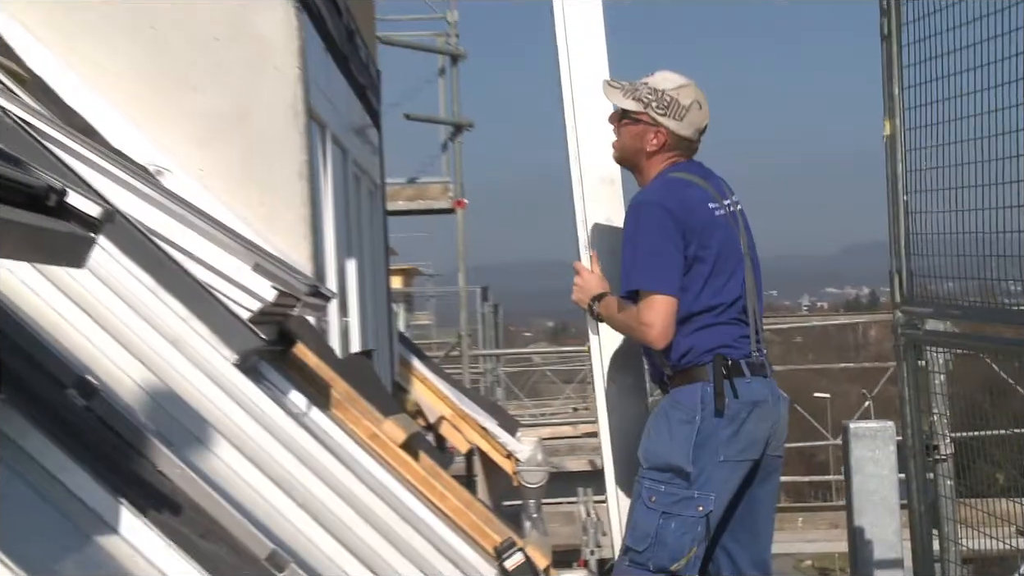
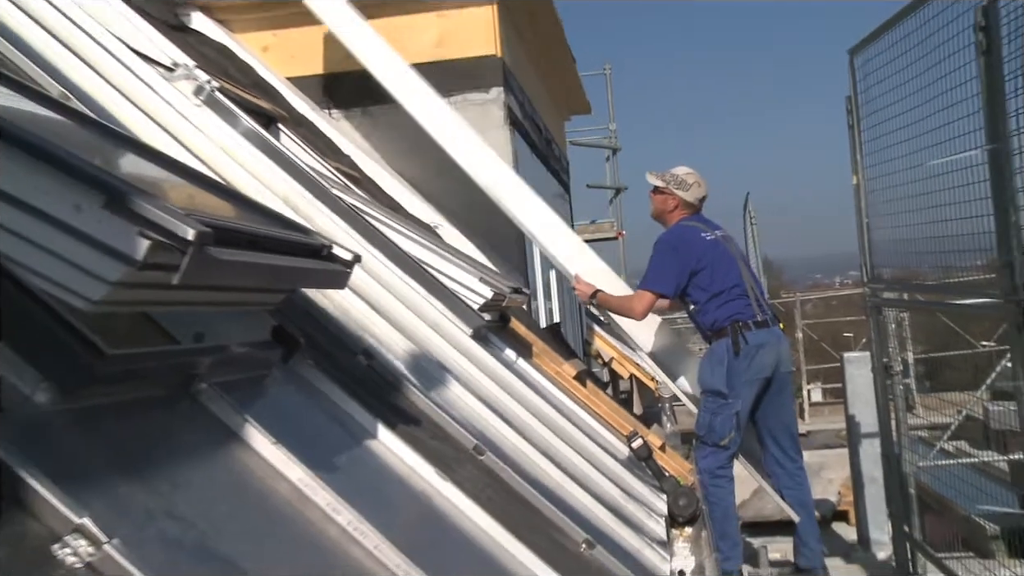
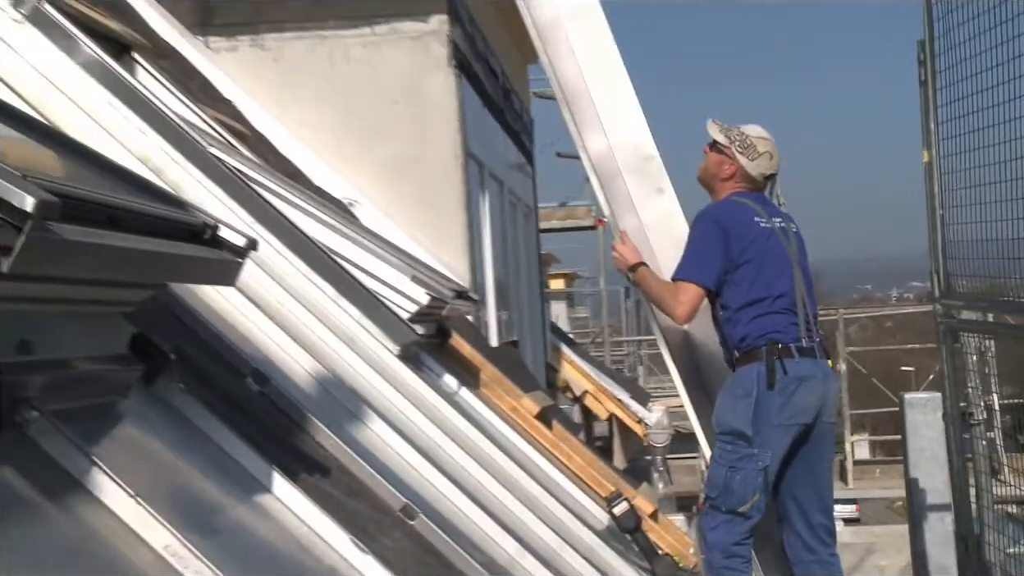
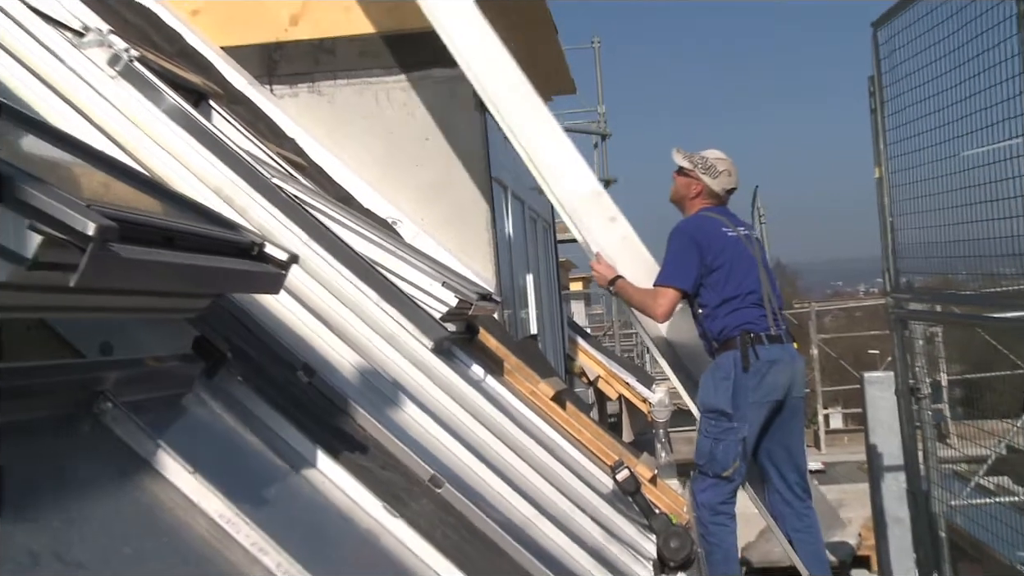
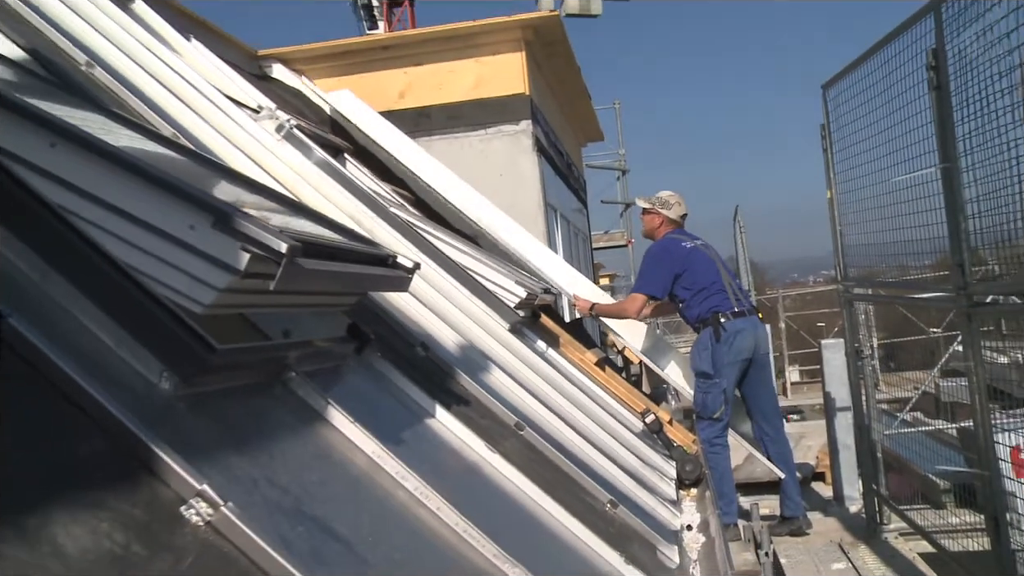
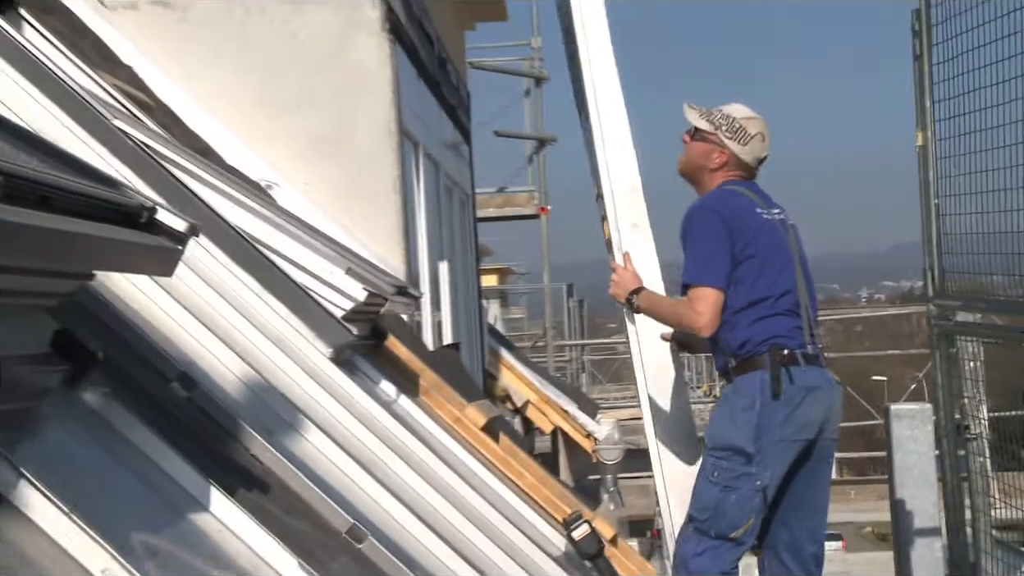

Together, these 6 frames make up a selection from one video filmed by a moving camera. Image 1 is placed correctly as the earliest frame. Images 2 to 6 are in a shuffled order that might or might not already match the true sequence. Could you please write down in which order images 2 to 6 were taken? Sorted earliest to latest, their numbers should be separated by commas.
6, 3, 4, 2, 5
